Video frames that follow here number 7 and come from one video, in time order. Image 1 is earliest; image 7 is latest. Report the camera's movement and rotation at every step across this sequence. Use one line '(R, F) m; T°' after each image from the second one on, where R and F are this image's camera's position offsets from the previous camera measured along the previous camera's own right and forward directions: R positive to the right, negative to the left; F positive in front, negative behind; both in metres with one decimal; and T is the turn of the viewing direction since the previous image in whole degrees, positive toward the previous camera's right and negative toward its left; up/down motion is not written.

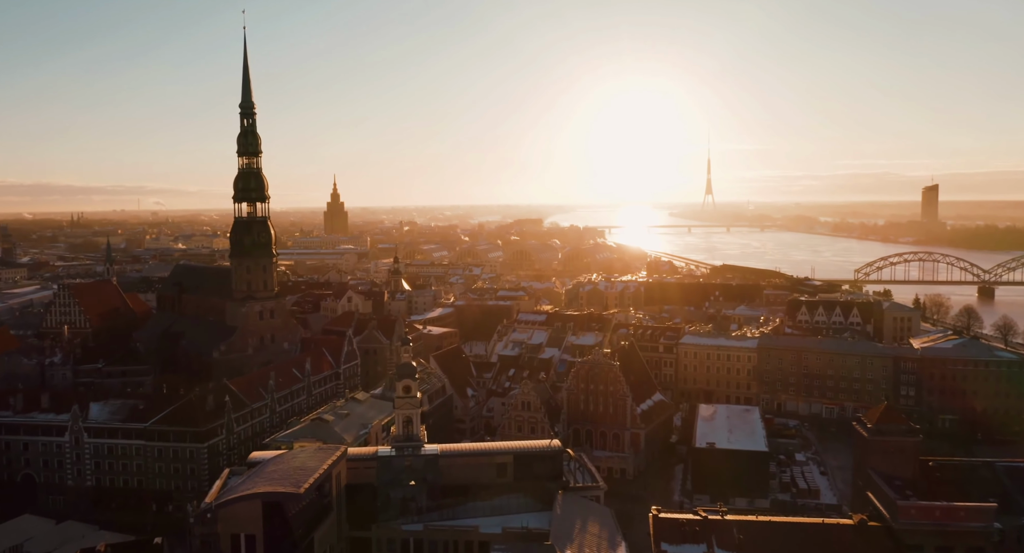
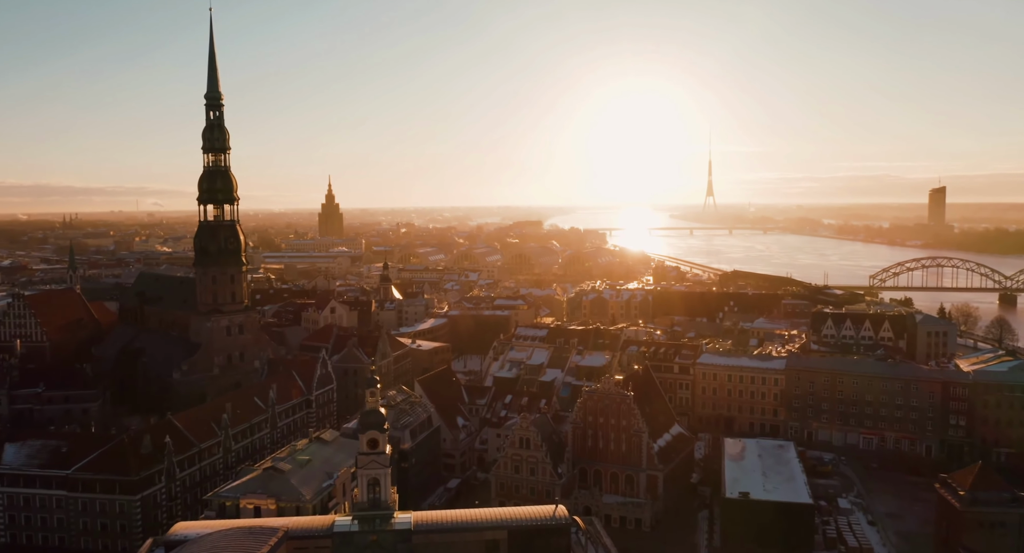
(+0.1, +3.5) m; 0°
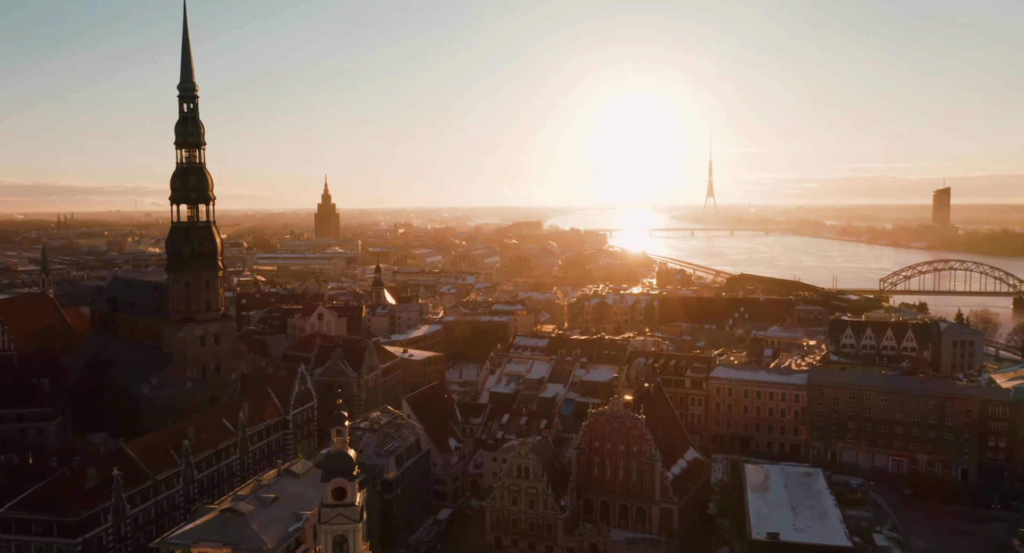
(0.0, +2.2) m; 0°
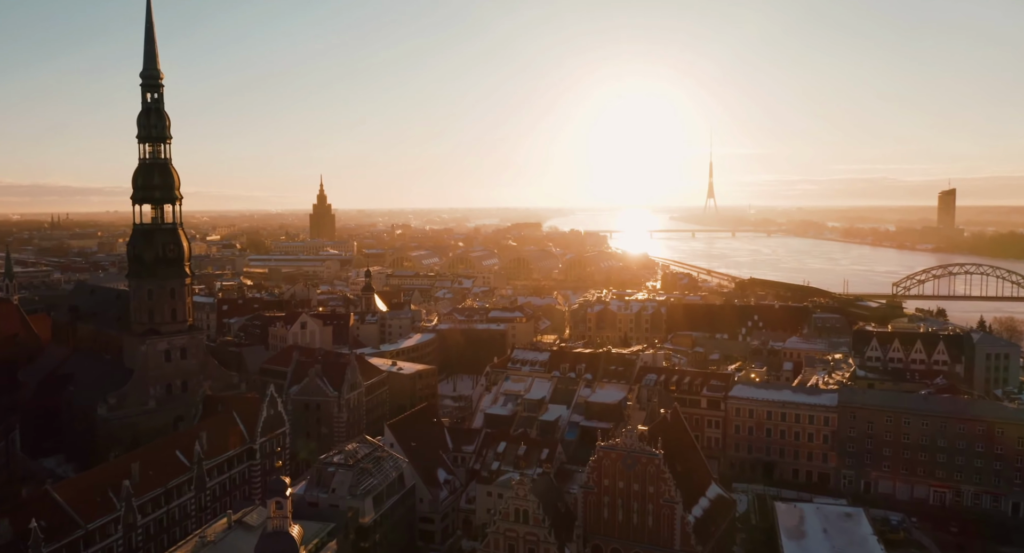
(+0.1, +2.6) m; 0°
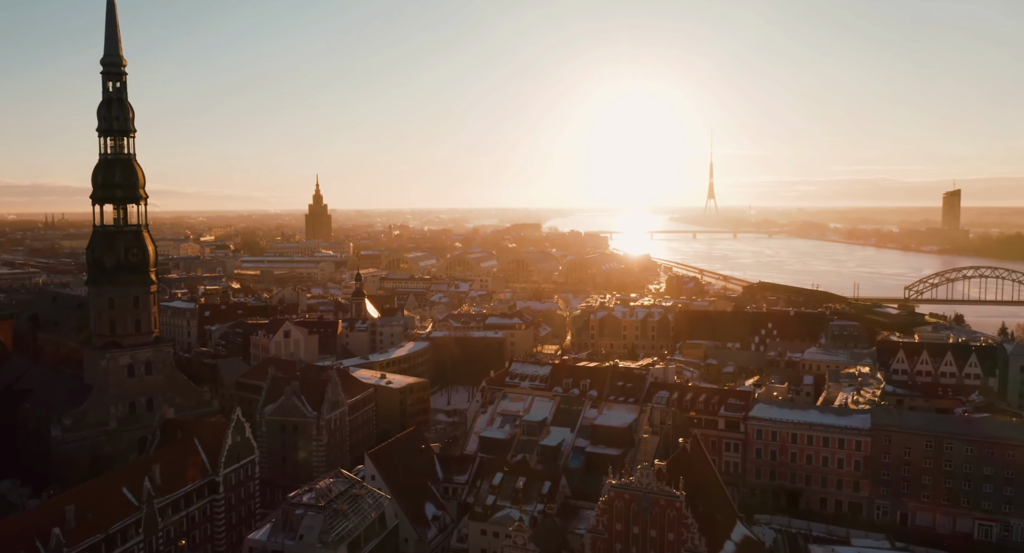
(0.0, +2.3) m; 0°
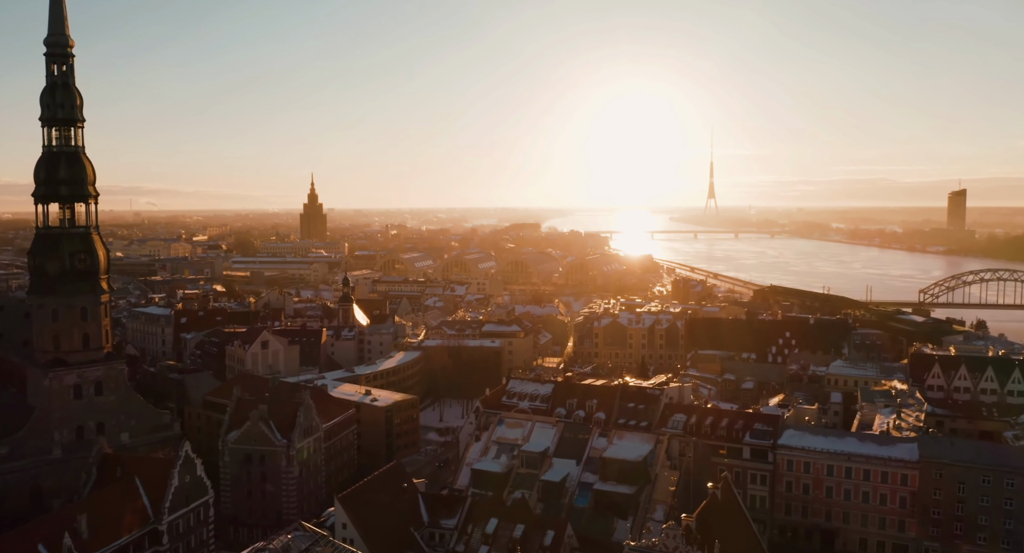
(0.0, +2.6) m; 0°
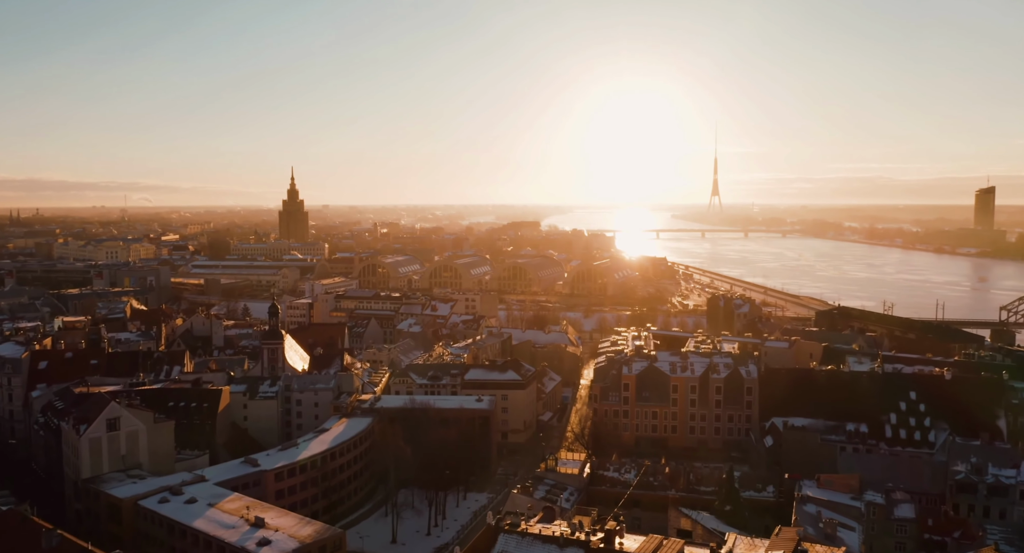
(+0.1, +10.8) m; 0°
